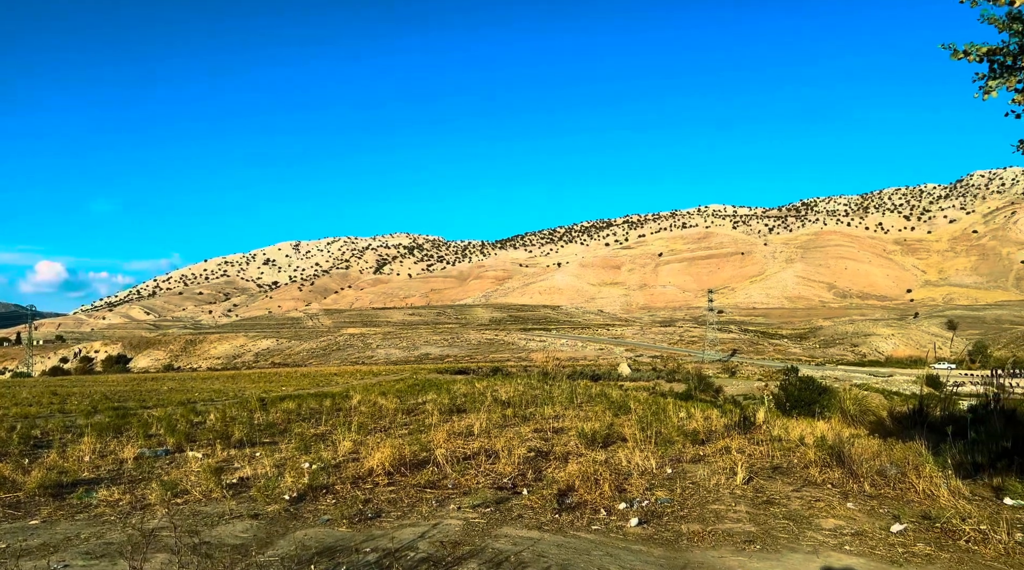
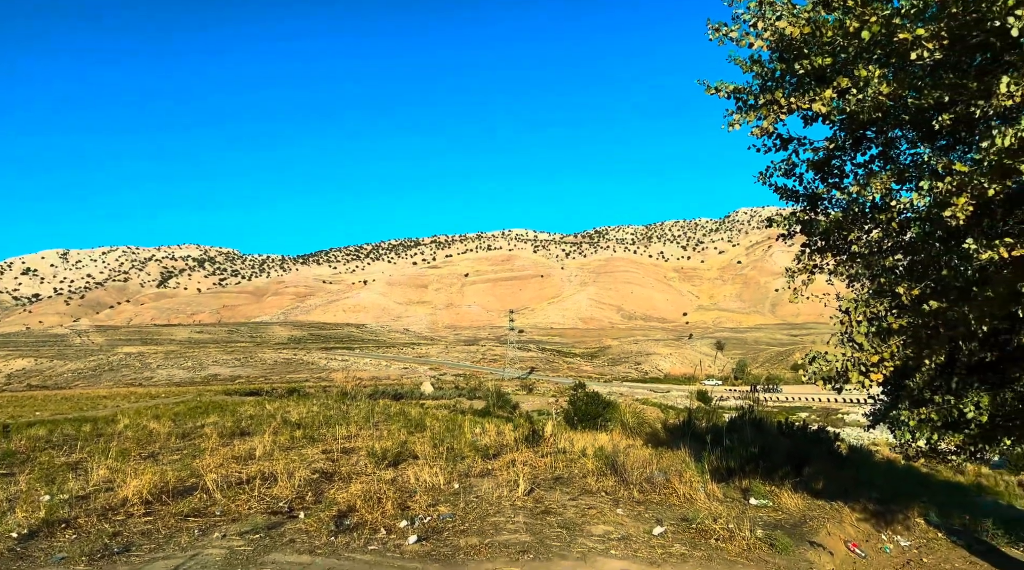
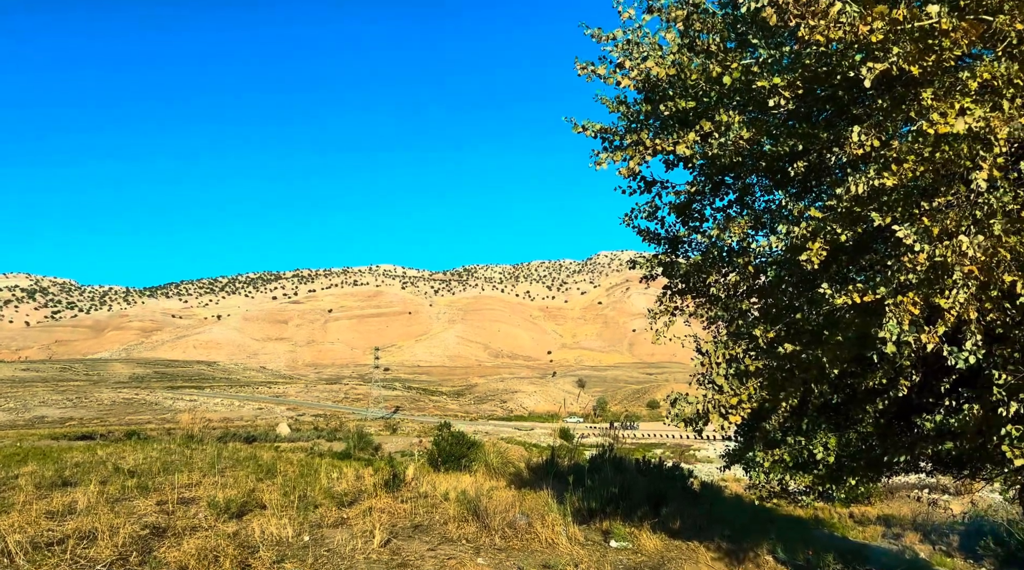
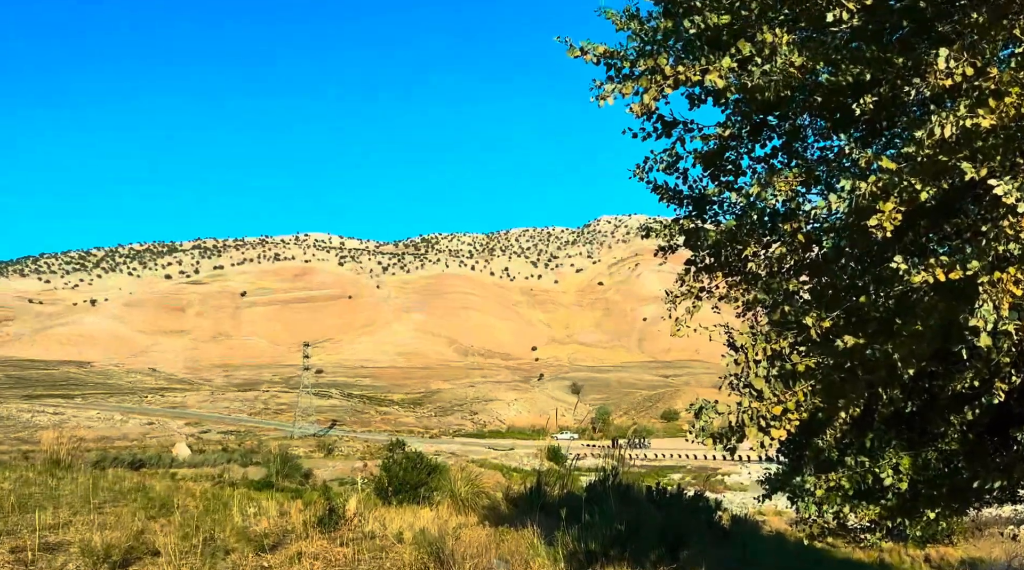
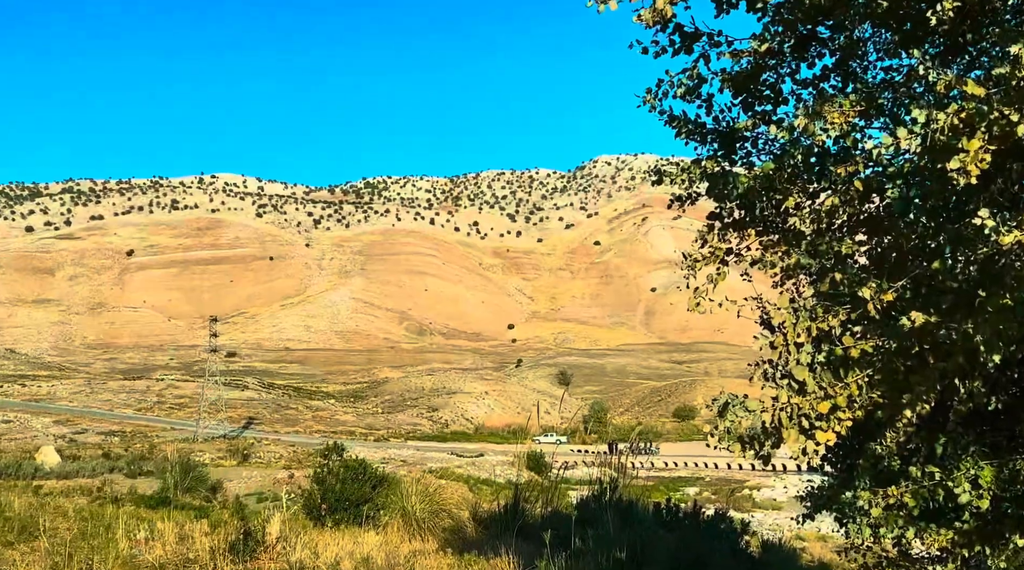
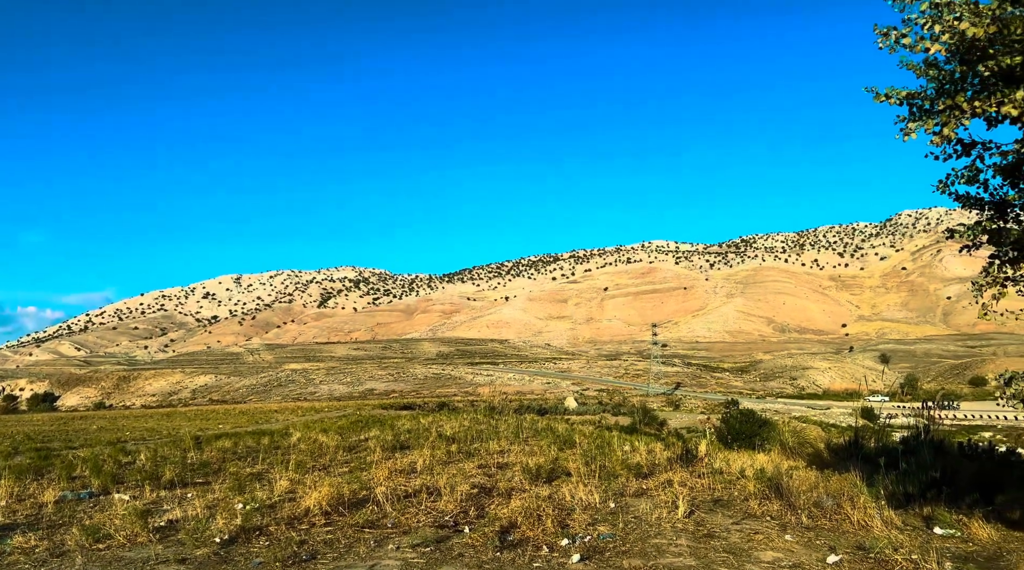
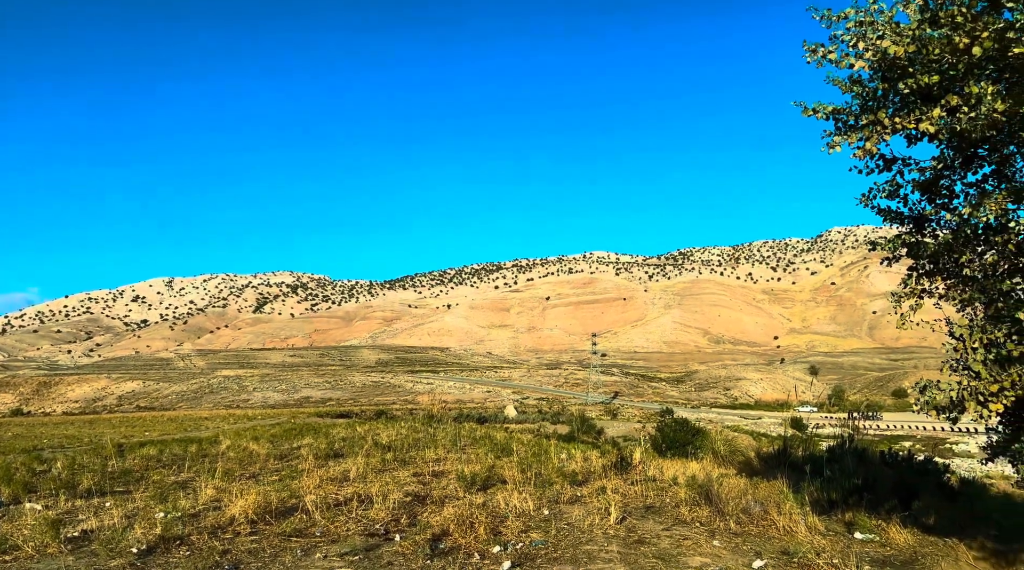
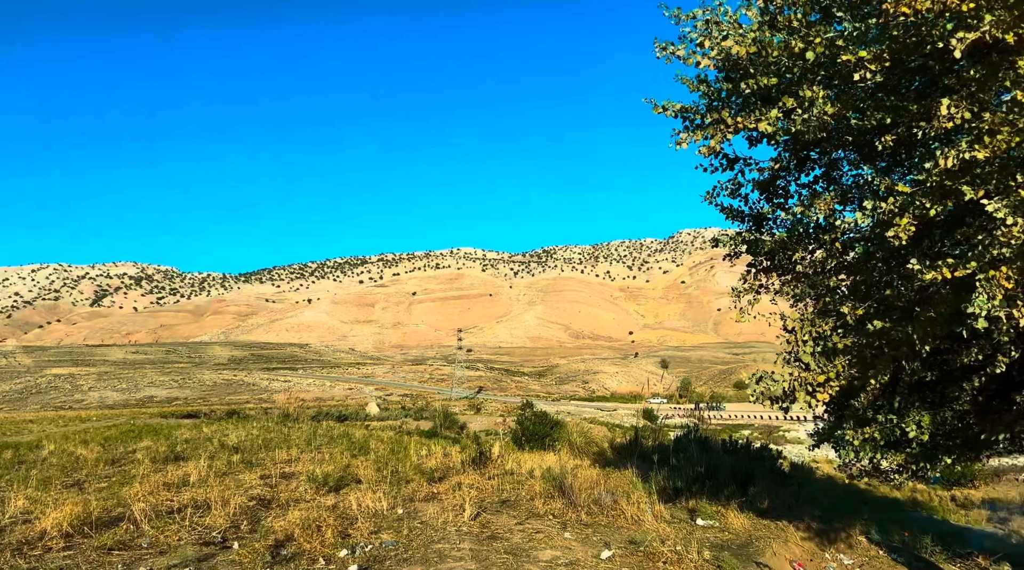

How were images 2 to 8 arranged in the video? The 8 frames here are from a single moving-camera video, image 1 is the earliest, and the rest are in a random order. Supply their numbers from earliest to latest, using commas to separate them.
6, 7, 2, 8, 3, 4, 5
